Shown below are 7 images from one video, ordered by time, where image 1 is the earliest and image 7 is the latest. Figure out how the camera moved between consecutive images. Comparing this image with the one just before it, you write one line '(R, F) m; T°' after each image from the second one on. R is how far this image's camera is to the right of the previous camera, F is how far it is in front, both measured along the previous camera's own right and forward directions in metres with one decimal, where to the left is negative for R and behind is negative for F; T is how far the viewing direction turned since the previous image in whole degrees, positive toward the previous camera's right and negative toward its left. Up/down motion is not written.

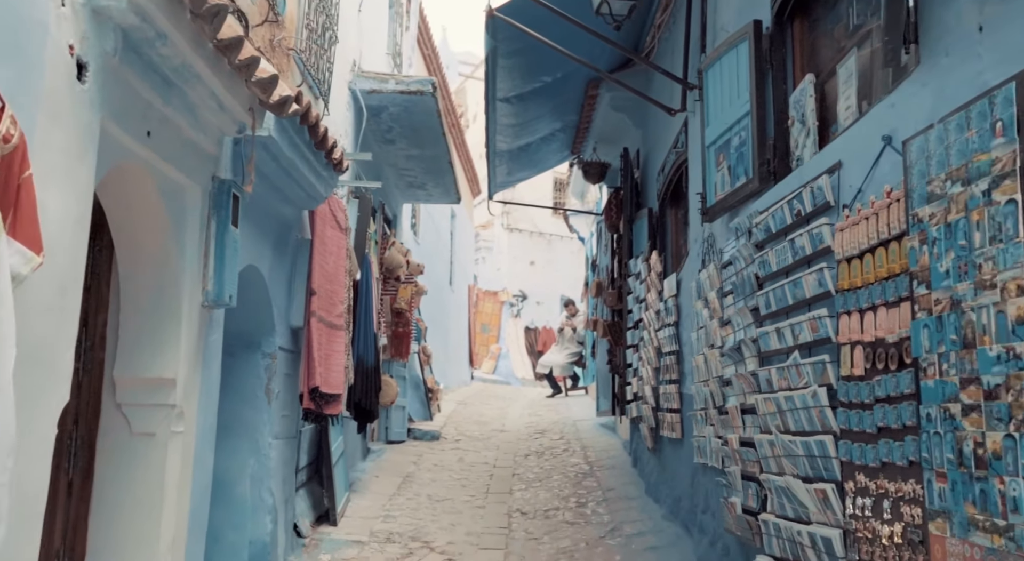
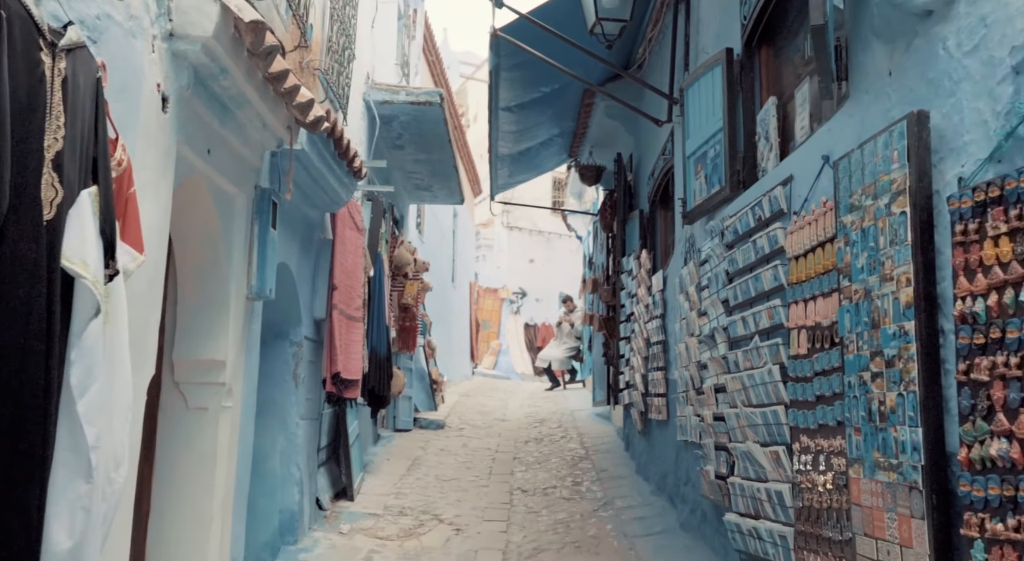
(0.0, -0.7) m; 0°
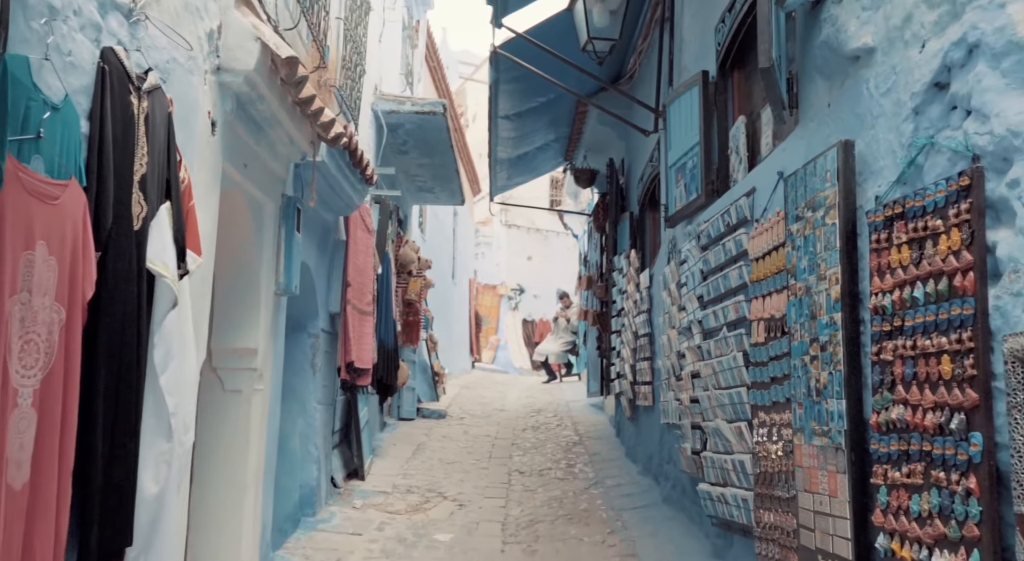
(0.0, -0.7) m; 0°
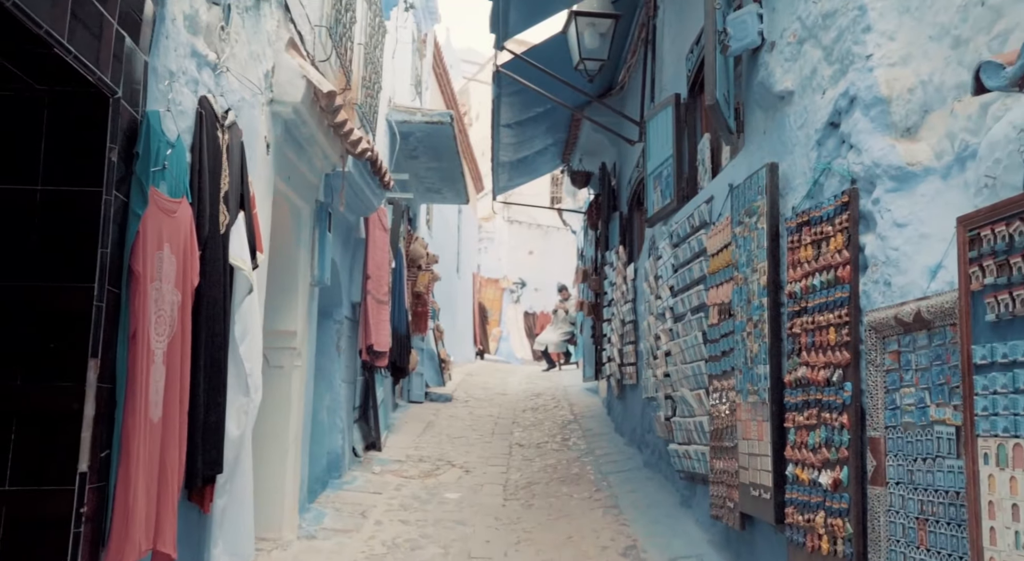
(0.0, -1.0) m; 0°
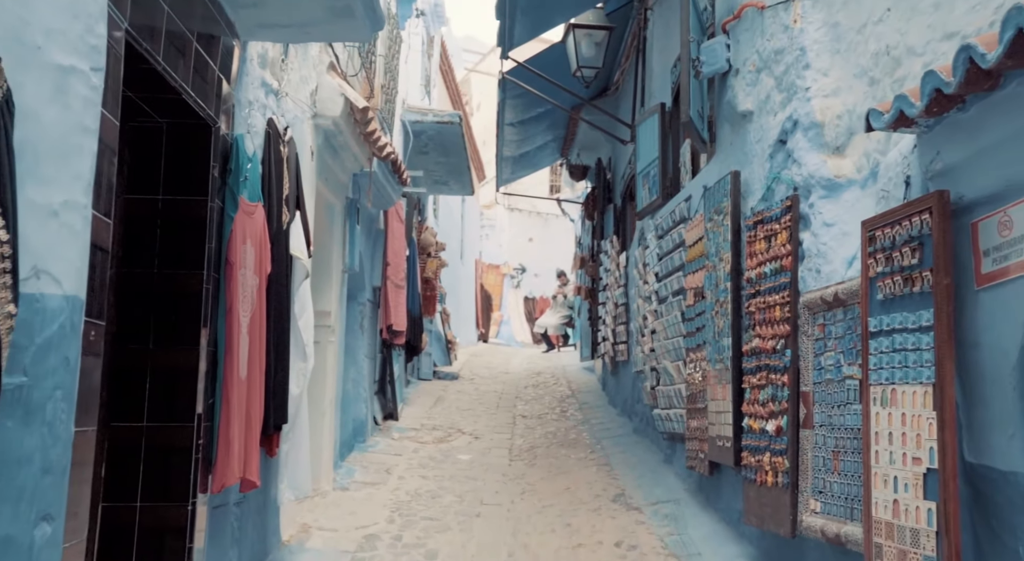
(-0.1, -1.0) m; 0°
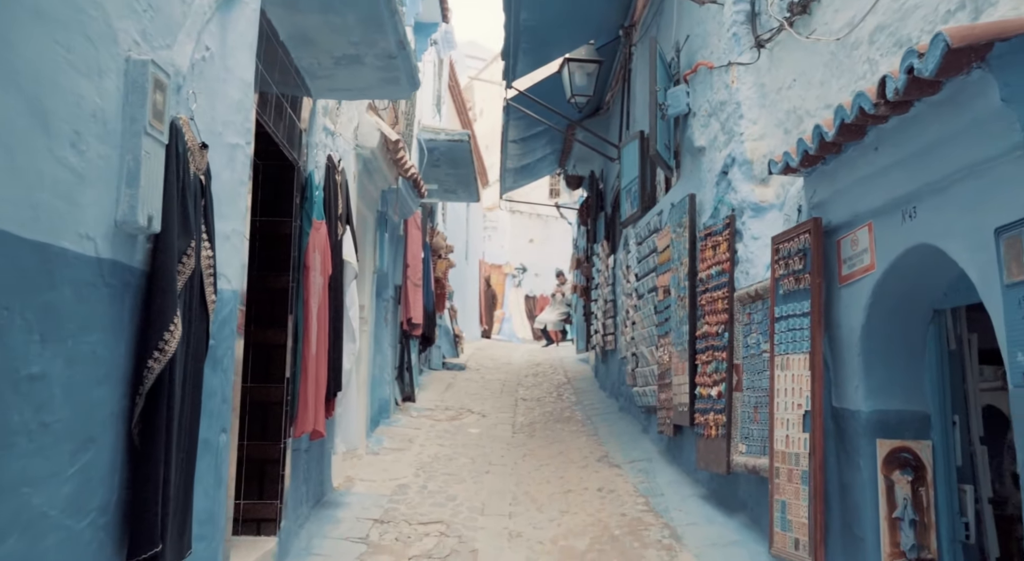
(0.0, -1.5) m; 0°
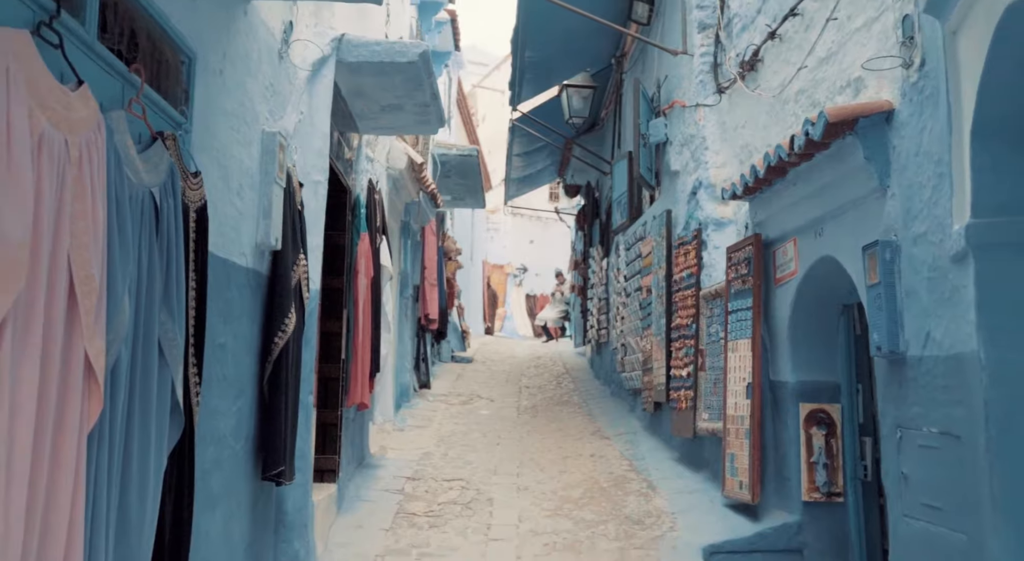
(-0.1, -1.5) m; 0°
